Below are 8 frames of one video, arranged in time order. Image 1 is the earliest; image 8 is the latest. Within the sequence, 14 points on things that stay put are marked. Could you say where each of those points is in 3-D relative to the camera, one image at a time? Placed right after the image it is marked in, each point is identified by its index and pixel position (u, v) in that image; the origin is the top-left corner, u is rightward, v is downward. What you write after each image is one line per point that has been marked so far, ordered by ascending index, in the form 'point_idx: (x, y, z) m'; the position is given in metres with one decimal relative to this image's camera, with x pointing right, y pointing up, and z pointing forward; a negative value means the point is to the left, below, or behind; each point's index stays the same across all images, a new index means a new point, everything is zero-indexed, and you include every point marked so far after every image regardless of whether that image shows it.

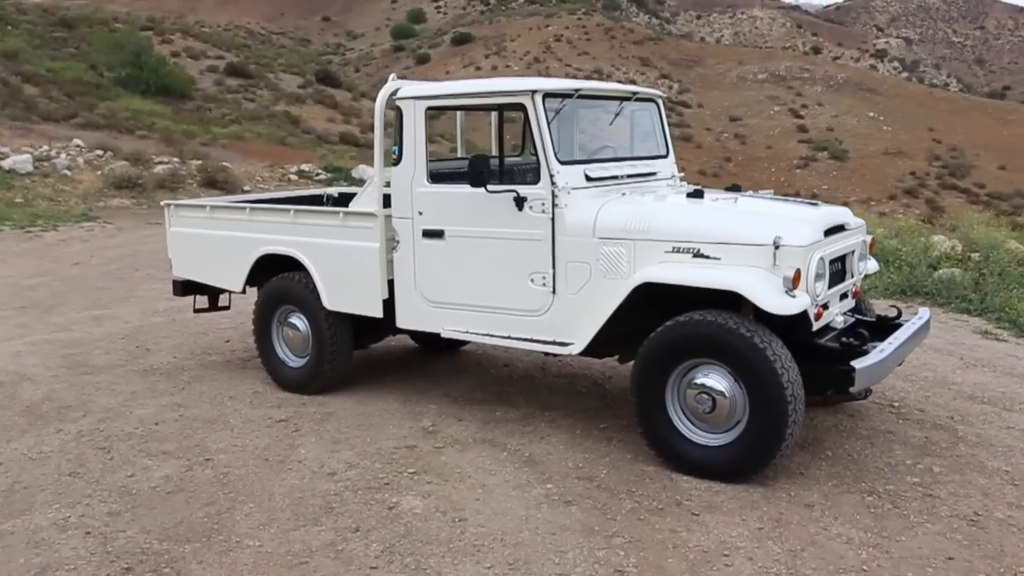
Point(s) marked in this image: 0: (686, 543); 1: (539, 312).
0: (+0.8, -1.2, +4.4) m
1: (+0.2, -0.1, +5.7) m
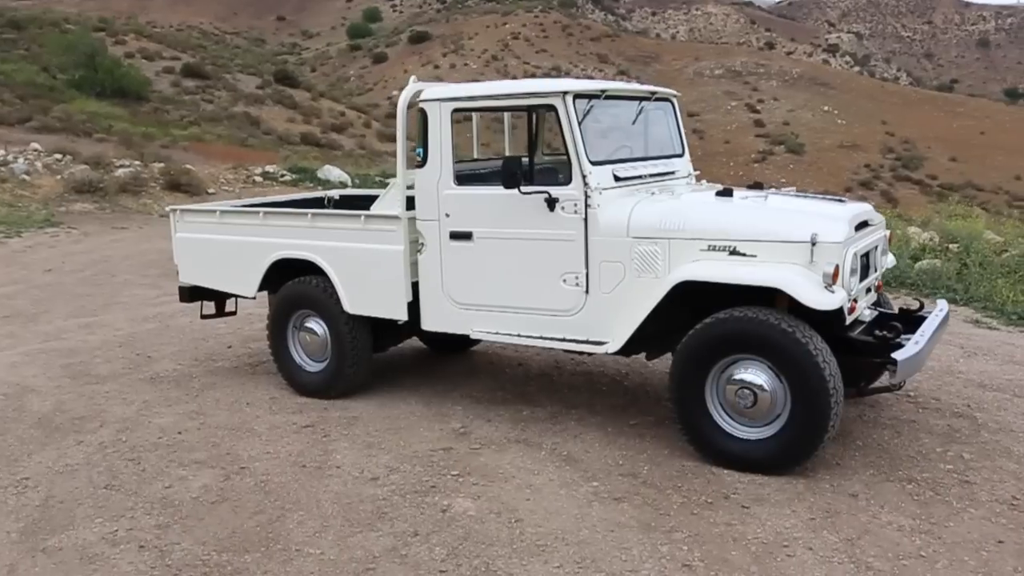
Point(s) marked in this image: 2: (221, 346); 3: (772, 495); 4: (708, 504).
0: (+1.1, -1.2, +4.5) m
1: (+0.4, -0.1, +5.8) m
2: (-2.7, -0.5, +8.9) m
3: (+1.3, -1.1, +5.0) m
4: (+1.0, -1.1, +4.9) m
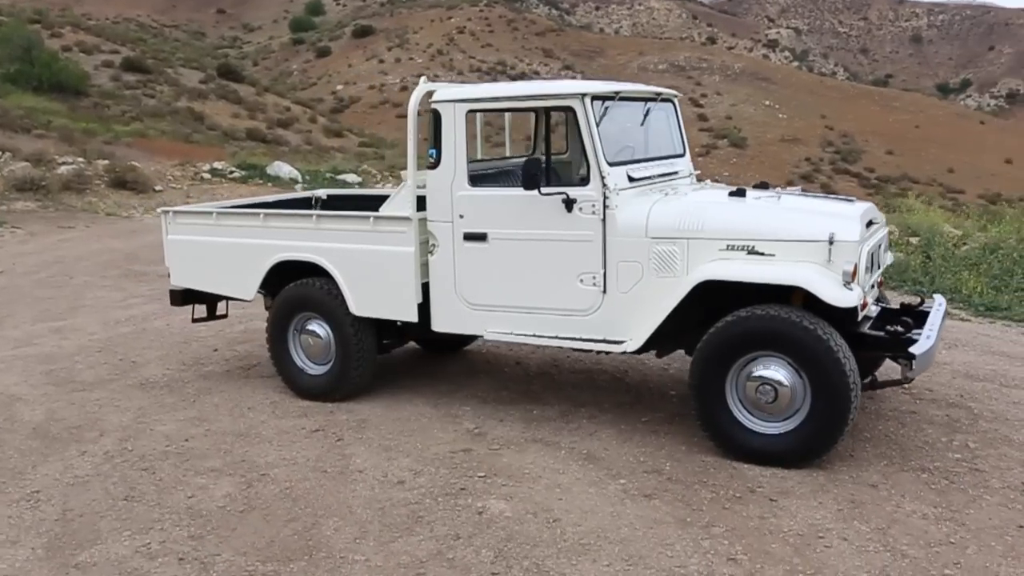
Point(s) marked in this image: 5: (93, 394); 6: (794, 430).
0: (+1.3, -1.1, +4.6) m
1: (+0.5, -0.1, +5.8) m
2: (-2.8, -0.6, +8.7) m
3: (+1.5, -1.1, +5.1) m
4: (+1.2, -1.1, +5.0) m
5: (-3.2, -0.8, +7.5) m
6: (+1.5, -0.8, +5.3) m
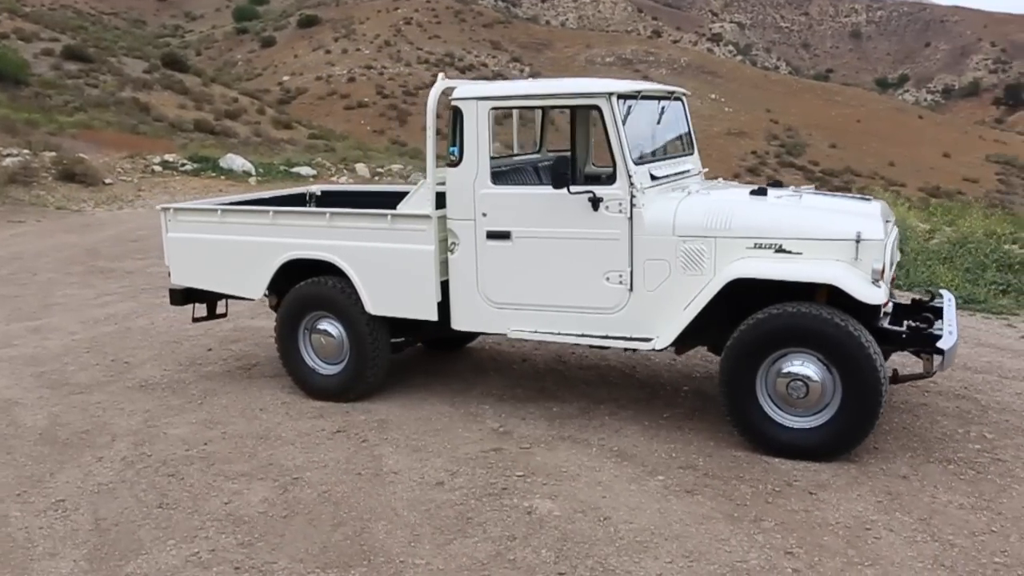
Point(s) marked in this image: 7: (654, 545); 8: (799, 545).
0: (+1.5, -1.1, +4.7) m
1: (+0.6, -0.1, +5.9) m
2: (-2.8, -0.5, +8.6) m
3: (+1.7, -1.0, +5.2) m
4: (+1.4, -1.1, +5.1) m
5: (-3.2, -0.8, +7.3) m
6: (+1.8, -0.8, +5.4) m
7: (+0.7, -1.2, +4.5) m
8: (+1.3, -1.2, +4.5) m
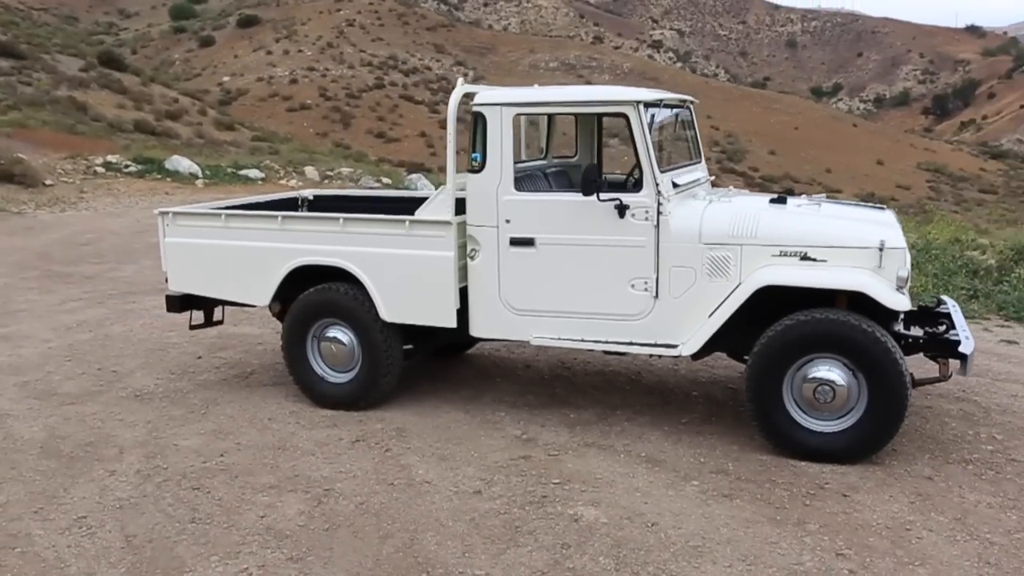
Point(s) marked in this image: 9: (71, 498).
0: (+1.8, -1.2, +4.8) m
1: (+0.8, -0.2, +5.9) m
2: (-2.8, -0.6, +8.3) m
3: (+1.9, -1.1, +5.3) m
4: (+1.6, -1.1, +5.2) m
5: (-3.1, -0.9, +7.0) m
6: (+1.9, -0.8, +5.5) m
7: (+0.9, -1.2, +4.5) m
8: (+1.6, -1.2, +4.6) m
9: (-2.5, -1.2, +5.4) m
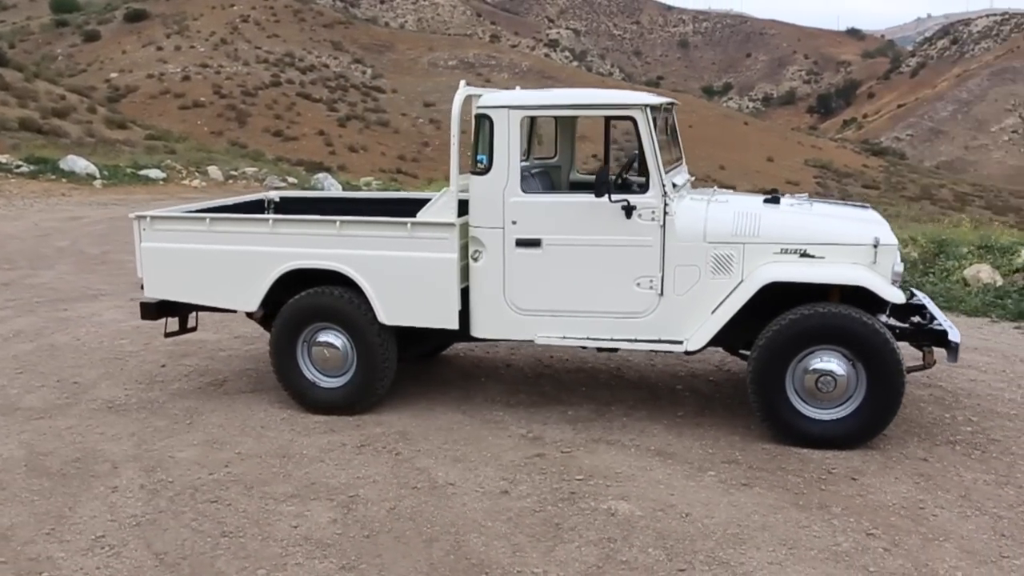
0: (+2.0, -1.1, +5.1) m
1: (+0.8, -0.2, +6.1) m
2: (-3.0, -0.7, +8.0) m
3: (+2.1, -1.0, +5.6) m
4: (+1.7, -1.1, +5.4) m
5: (-3.1, -0.9, +6.7) m
6: (+2.0, -0.8, +5.8) m
7: (+1.1, -1.2, +4.7) m
8: (+1.8, -1.2, +4.8) m
9: (-2.3, -1.2, +5.1) m
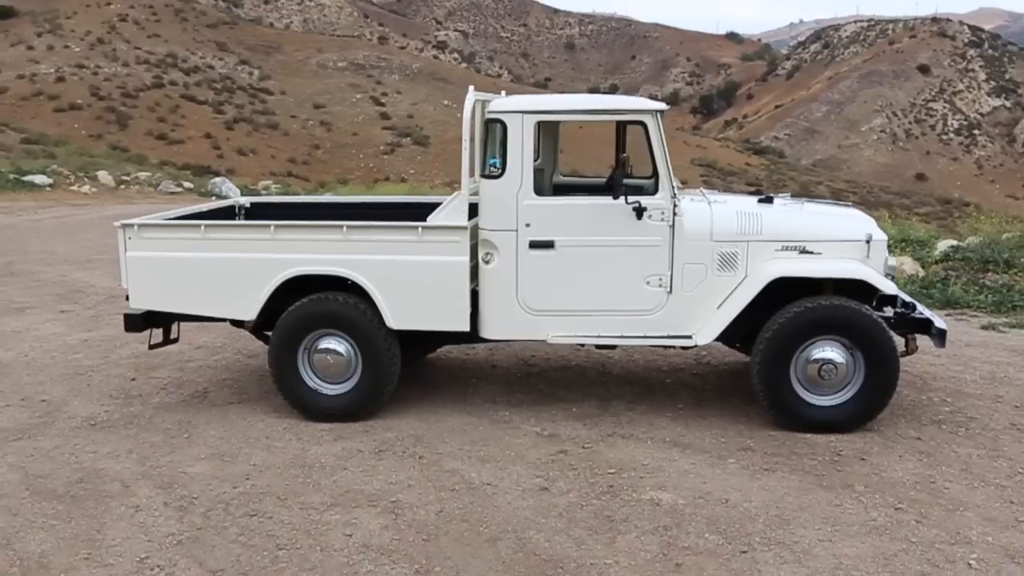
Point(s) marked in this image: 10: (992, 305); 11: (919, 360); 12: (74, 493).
0: (+2.2, -1.1, +5.5) m
1: (+0.9, -0.1, +6.3) m
2: (-3.1, -0.7, +7.7) m
3: (+2.2, -1.0, +6.0) m
4: (+1.9, -1.0, +5.8) m
5: (-3.1, -1.0, +6.4) m
6: (+2.2, -0.7, +6.2) m
7: (+1.4, -1.2, +4.9) m
8: (+2.1, -1.2, +5.2) m
9: (-2.0, -1.3, +4.9) m
10: (+4.9, -0.2, +9.8) m
11: (+3.3, -0.6, +7.9) m
12: (-2.5, -1.2, +5.5) m
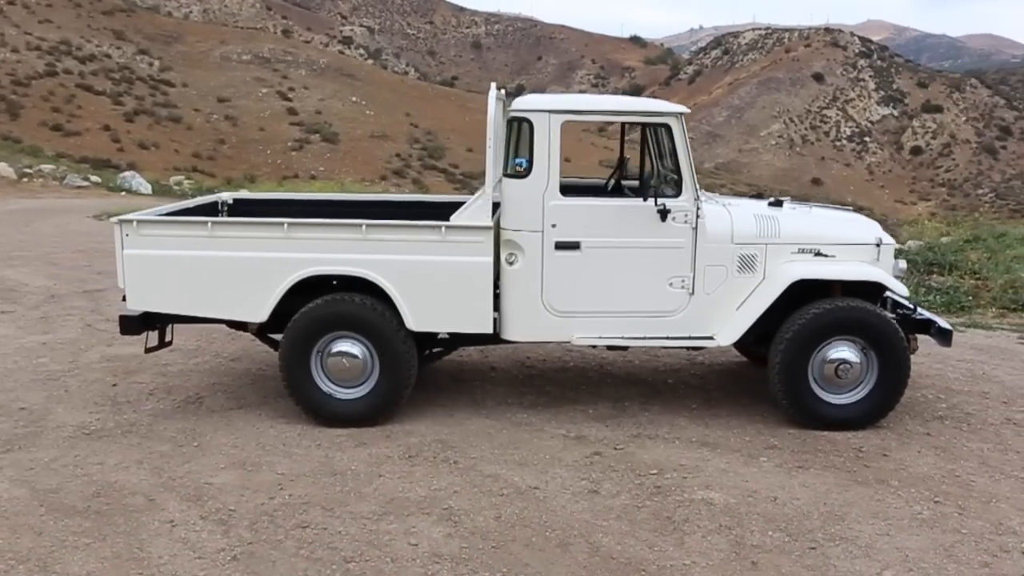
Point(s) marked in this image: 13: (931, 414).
0: (+2.4, -1.1, +5.7) m
1: (+1.1, -0.1, +6.3) m
2: (-3.1, -0.7, +7.3) m
3: (+2.4, -1.0, +6.2) m
4: (+2.1, -1.0, +5.9) m
5: (-2.9, -1.0, +6.0) m
6: (+2.3, -0.7, +6.4) m
7: (+1.7, -1.2, +5.1) m
8: (+2.4, -1.2, +5.4) m
9: (-1.7, -1.3, +4.6) m
10: (+4.6, -0.2, +10.3) m
11: (+3.3, -0.6, +8.3) m
12: (-2.2, -1.2, +5.2) m
13: (+2.9, -0.9, +6.8) m
